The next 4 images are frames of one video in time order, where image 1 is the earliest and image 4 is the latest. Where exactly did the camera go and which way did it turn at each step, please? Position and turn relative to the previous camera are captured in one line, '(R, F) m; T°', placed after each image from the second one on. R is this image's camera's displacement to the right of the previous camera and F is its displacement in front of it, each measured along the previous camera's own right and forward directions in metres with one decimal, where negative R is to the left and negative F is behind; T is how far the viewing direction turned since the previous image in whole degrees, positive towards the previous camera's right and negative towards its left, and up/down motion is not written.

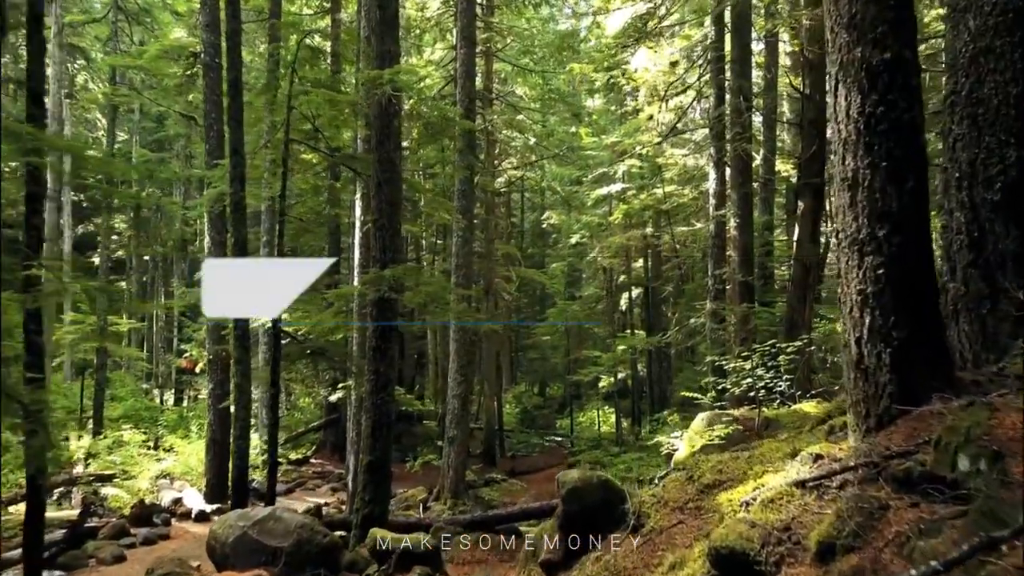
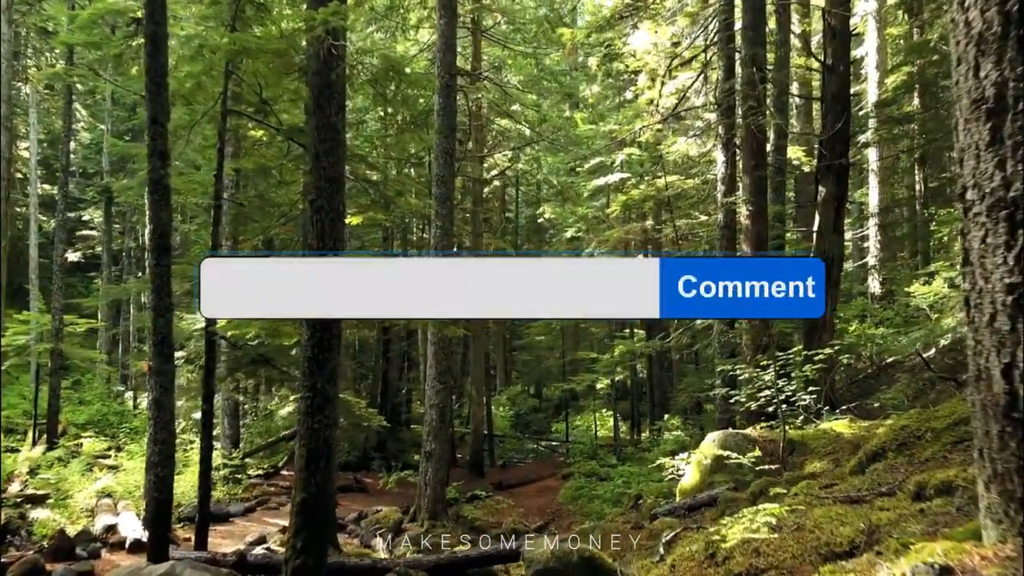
(+0.2, +1.4) m; 0°
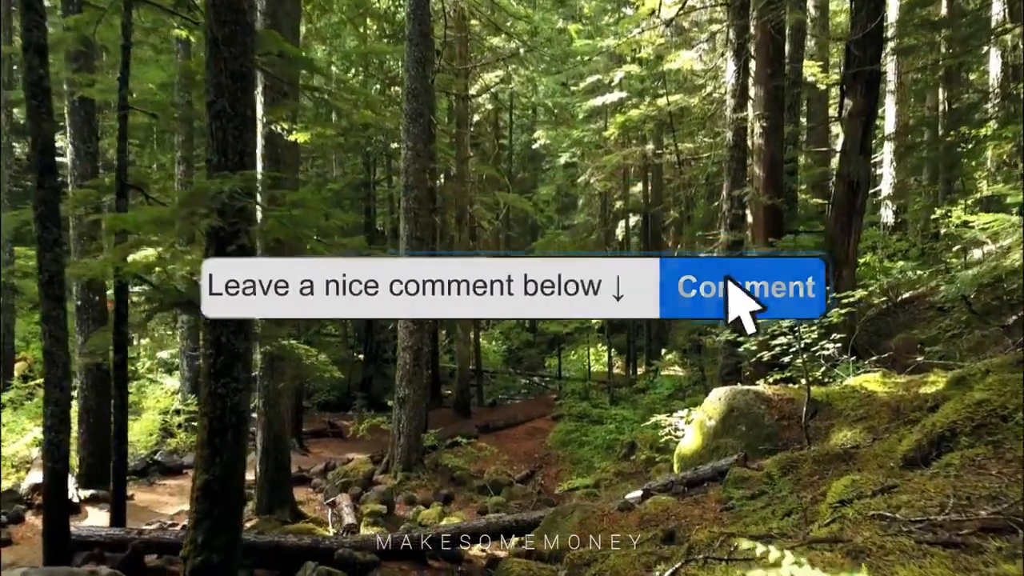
(+0.3, +1.3) m; 0°
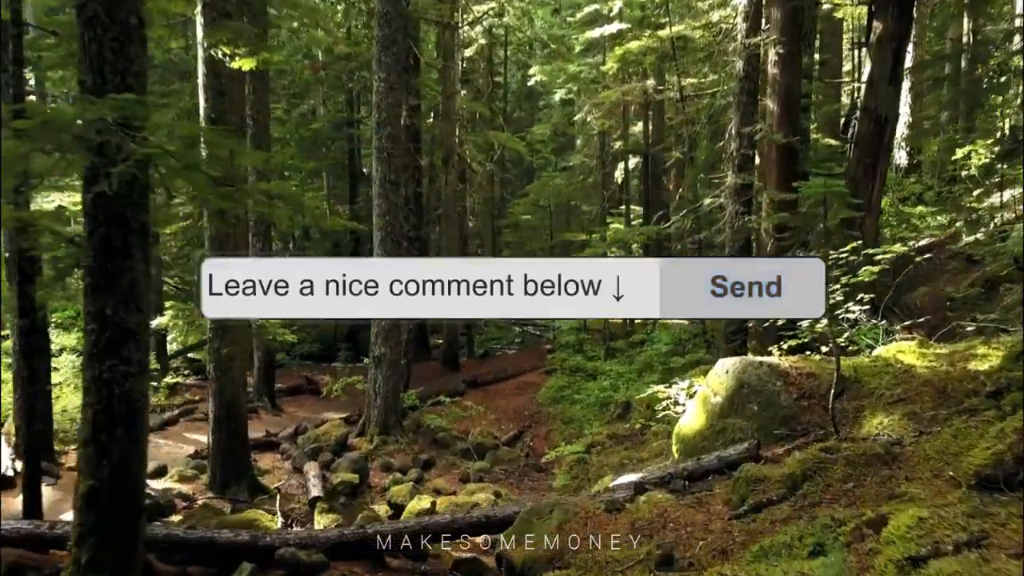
(+0.2, +1.0) m; 0°
